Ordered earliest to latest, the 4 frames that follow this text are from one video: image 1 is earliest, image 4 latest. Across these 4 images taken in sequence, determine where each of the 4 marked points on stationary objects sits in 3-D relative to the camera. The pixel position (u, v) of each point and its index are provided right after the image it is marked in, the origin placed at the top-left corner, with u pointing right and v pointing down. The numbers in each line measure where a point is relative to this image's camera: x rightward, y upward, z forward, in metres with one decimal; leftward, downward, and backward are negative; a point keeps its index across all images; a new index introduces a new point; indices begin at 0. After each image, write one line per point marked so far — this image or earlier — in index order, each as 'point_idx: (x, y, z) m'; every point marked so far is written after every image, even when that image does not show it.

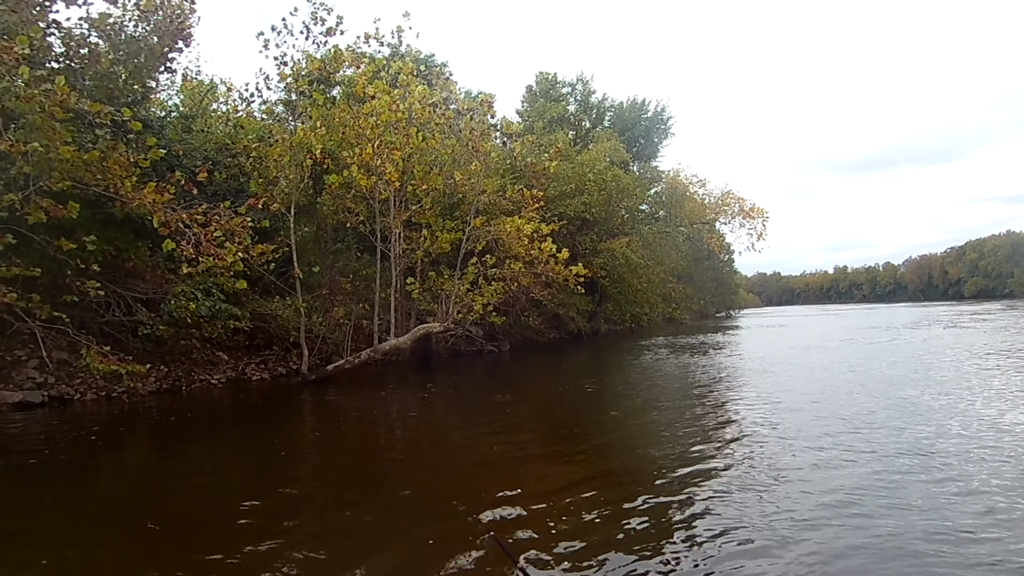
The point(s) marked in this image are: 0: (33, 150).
0: (-6.9, +2.0, +8.9) m
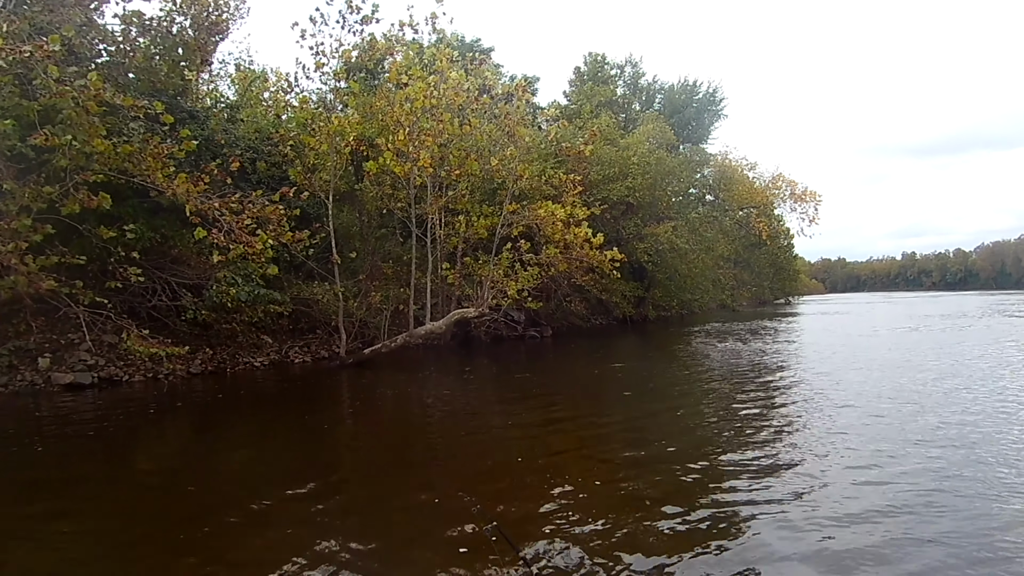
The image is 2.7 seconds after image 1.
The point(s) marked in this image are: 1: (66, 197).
0: (-6.6, +2.2, +9.3) m
1: (-7.5, +1.6, +10.5) m
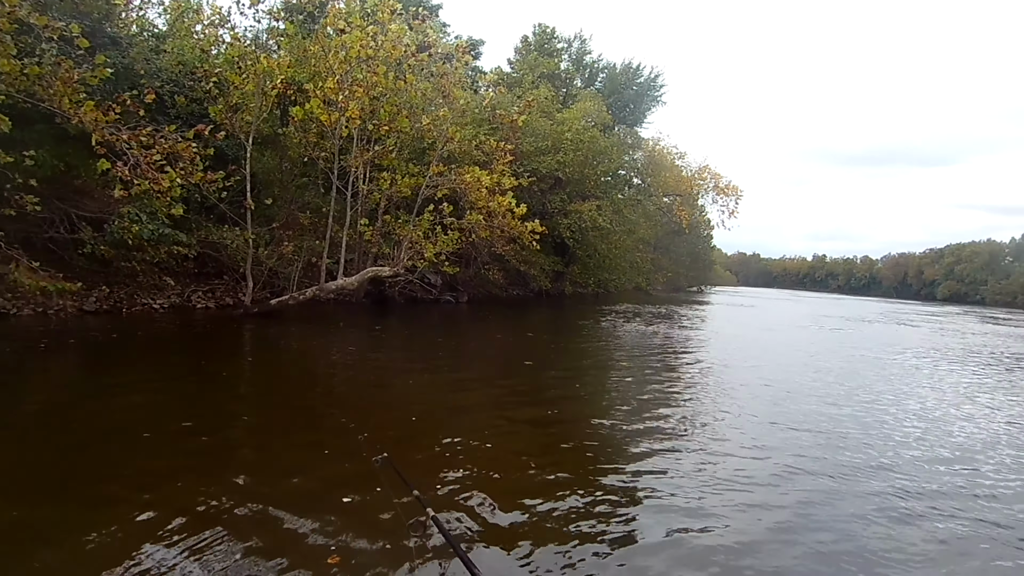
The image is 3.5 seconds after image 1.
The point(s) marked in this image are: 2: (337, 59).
0: (-7.7, +3.2, +8.8) m
1: (-8.8, +2.8, +9.9) m
2: (-5.0, +6.5, +18.0) m
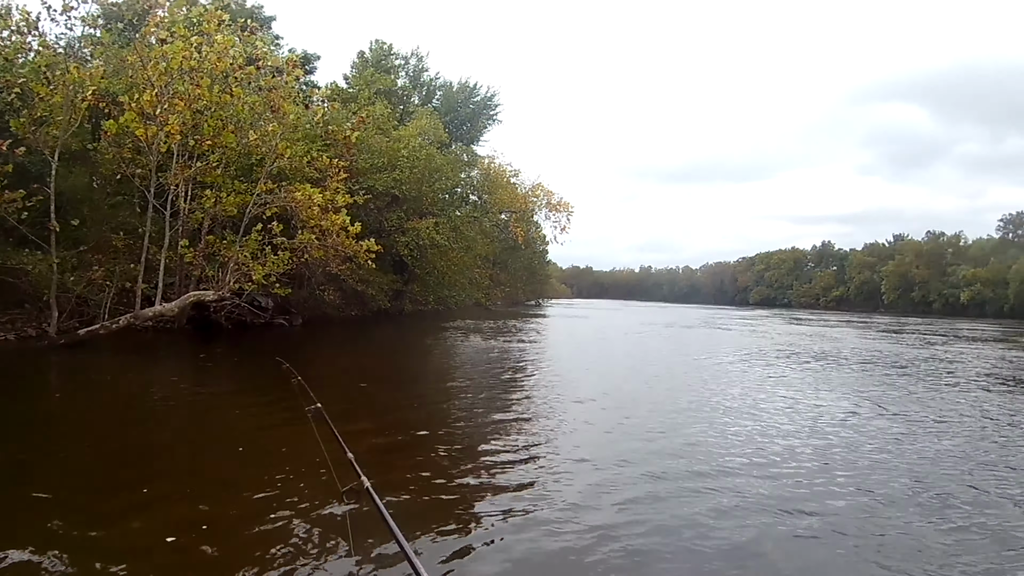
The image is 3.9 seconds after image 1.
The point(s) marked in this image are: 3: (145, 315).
0: (-10.1, +2.7, +6.9) m
1: (-11.4, +2.2, +7.8) m
2: (-9.5, +5.8, +16.6) m
3: (-10.8, -0.8, +18.9) m
